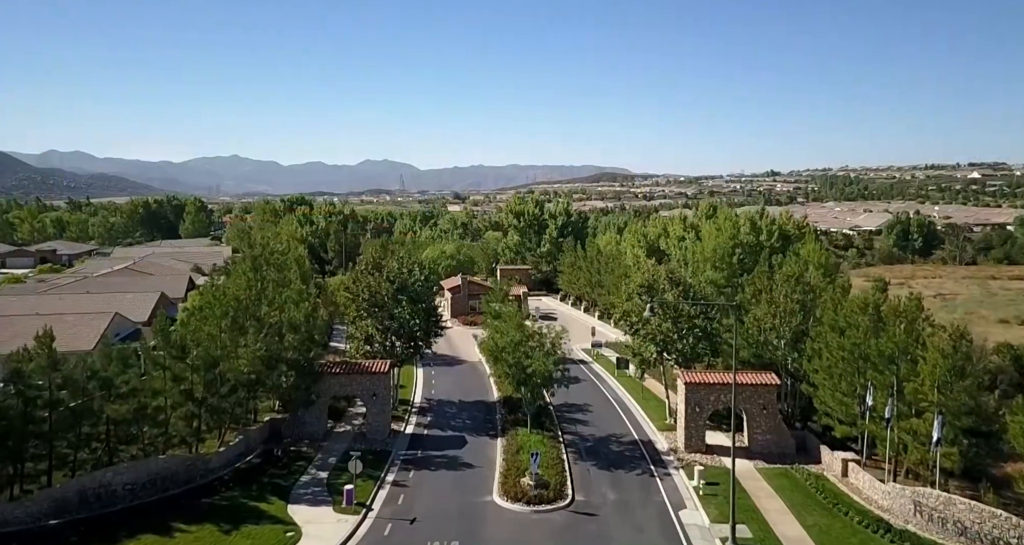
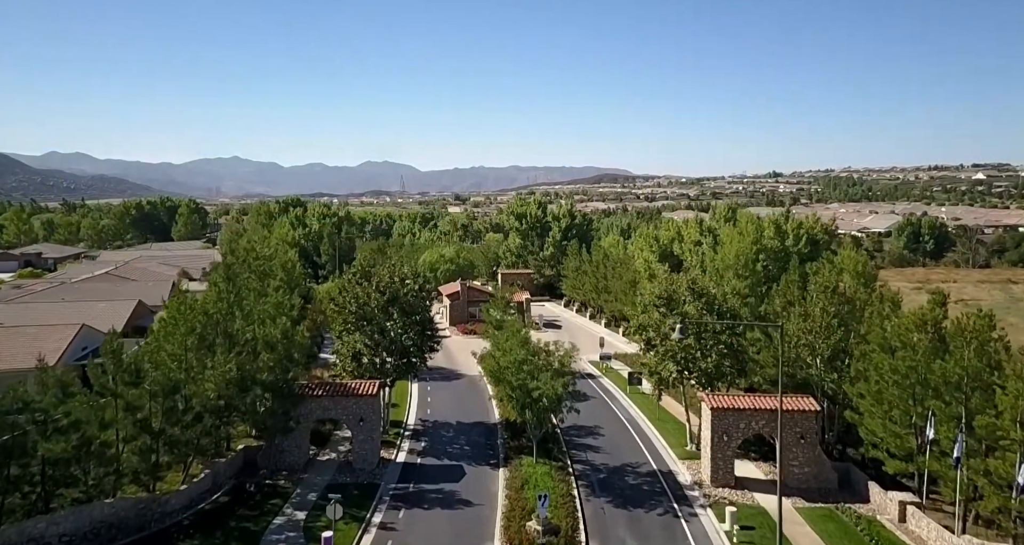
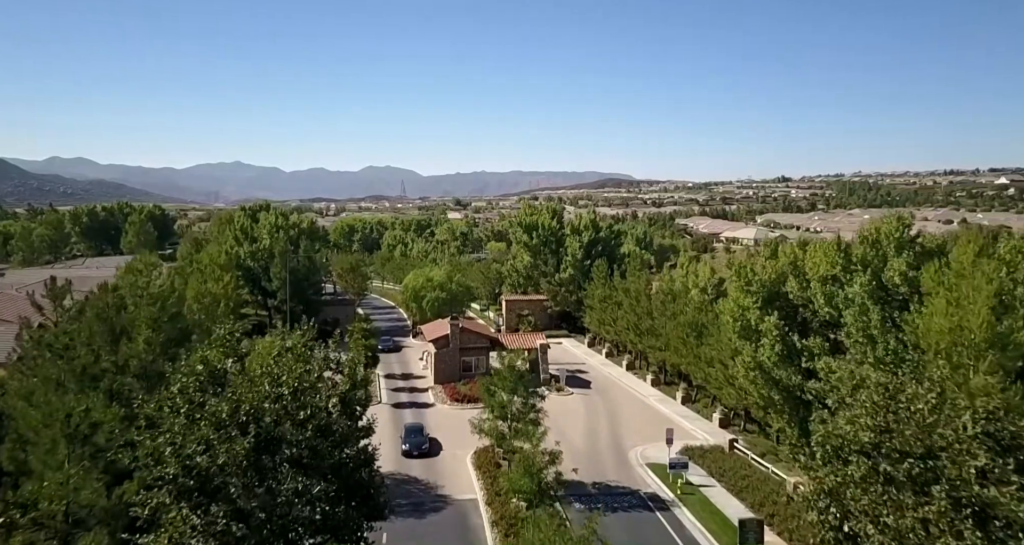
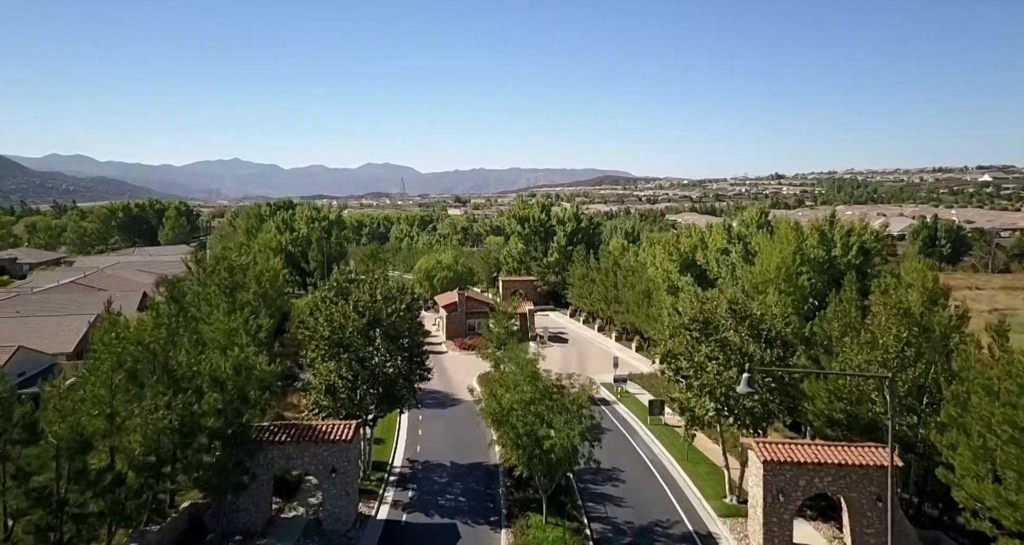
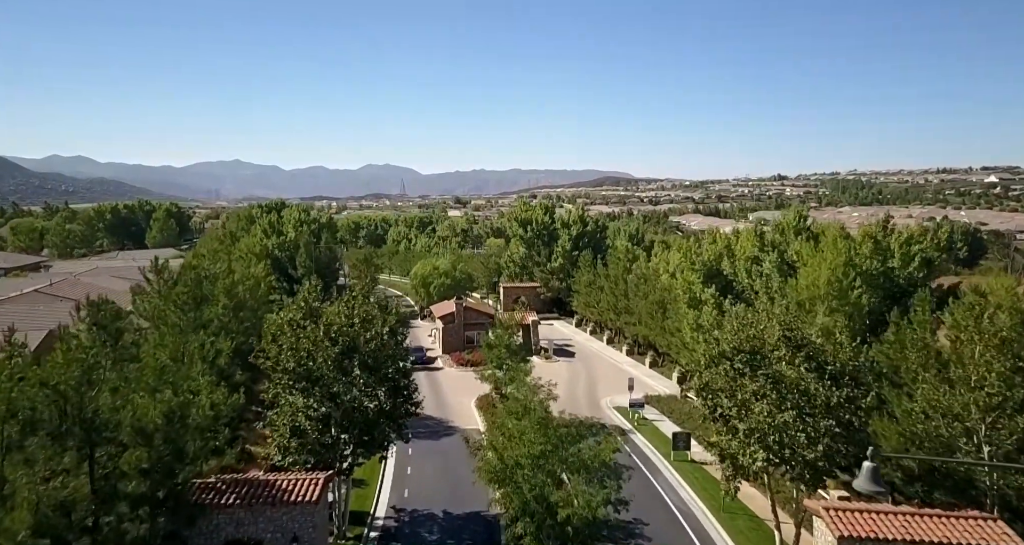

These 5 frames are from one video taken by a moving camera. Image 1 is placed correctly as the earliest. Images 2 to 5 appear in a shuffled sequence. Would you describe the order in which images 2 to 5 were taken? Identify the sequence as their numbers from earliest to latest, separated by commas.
2, 4, 5, 3
